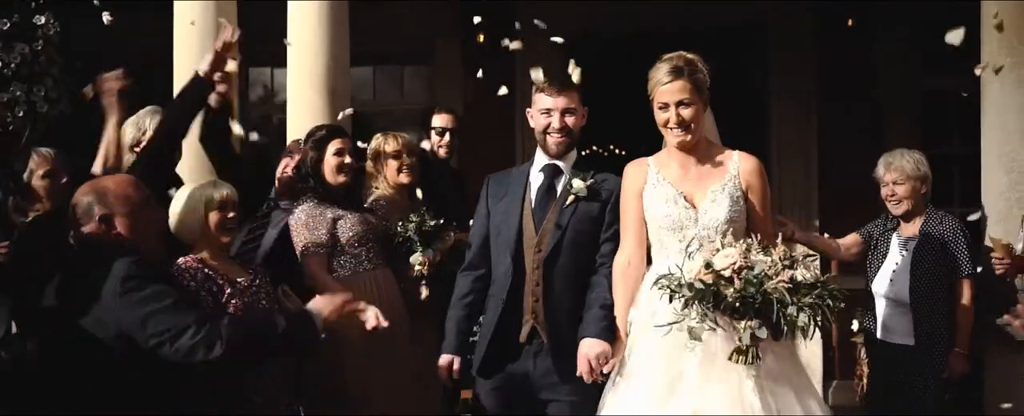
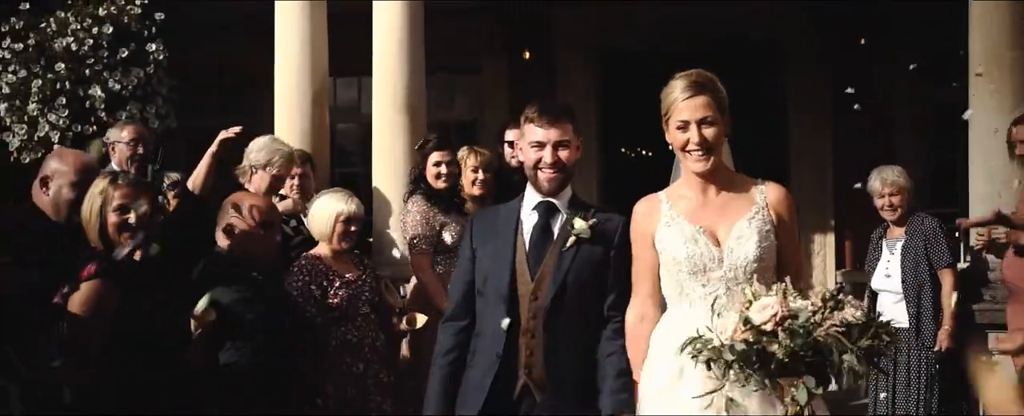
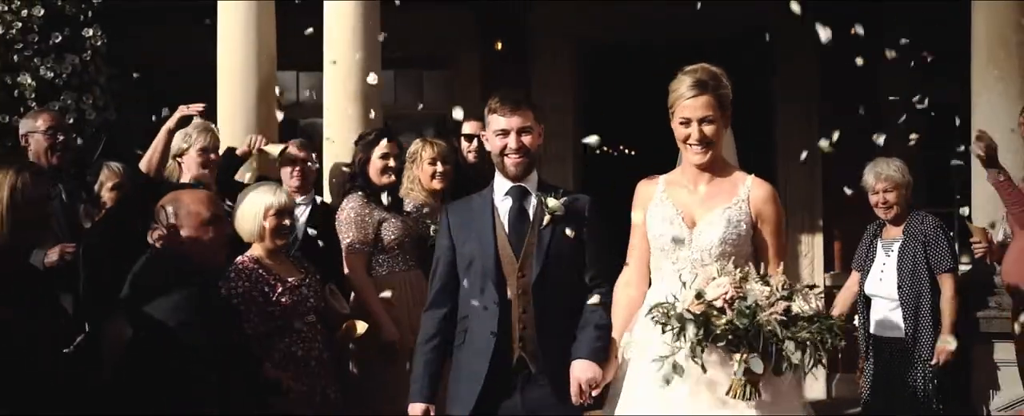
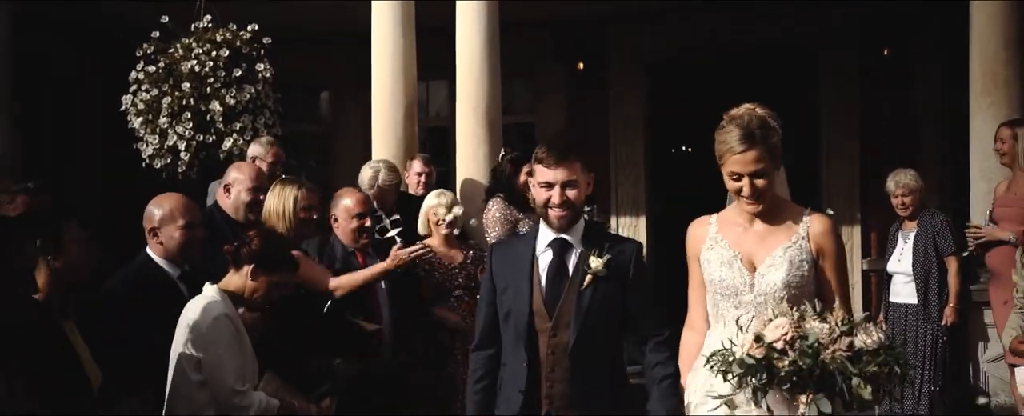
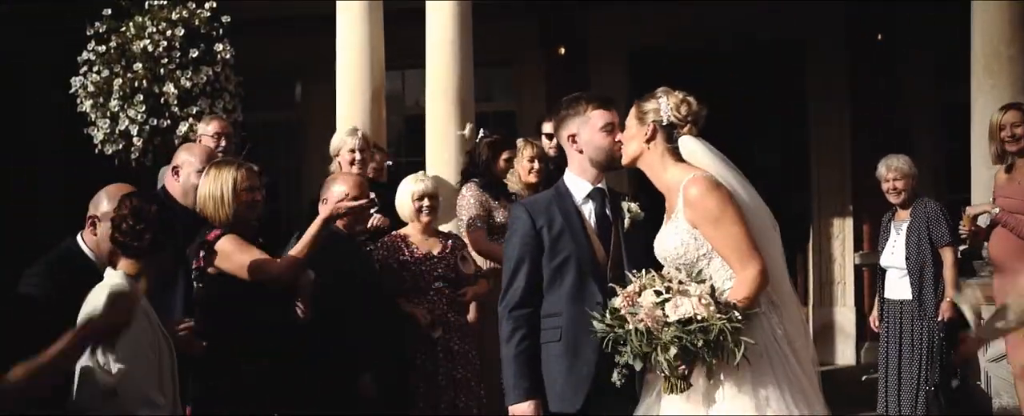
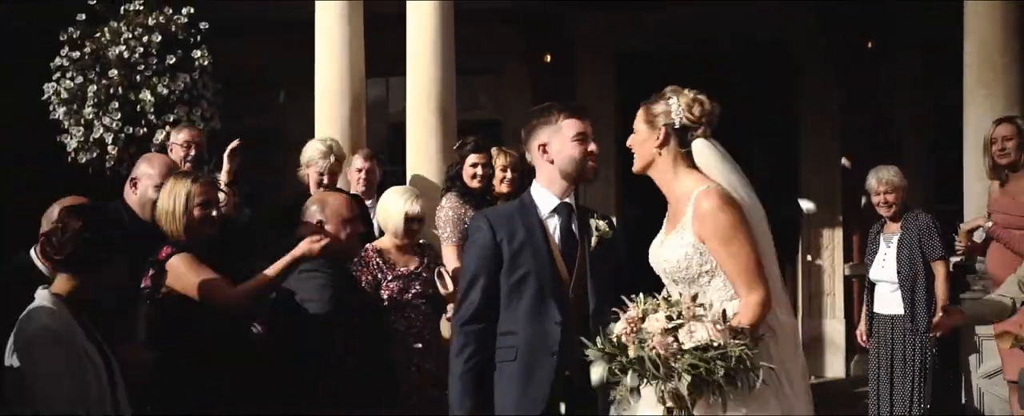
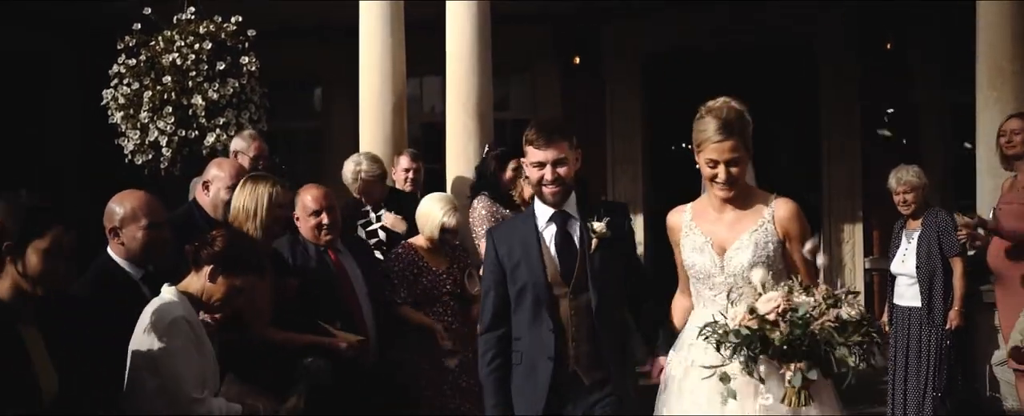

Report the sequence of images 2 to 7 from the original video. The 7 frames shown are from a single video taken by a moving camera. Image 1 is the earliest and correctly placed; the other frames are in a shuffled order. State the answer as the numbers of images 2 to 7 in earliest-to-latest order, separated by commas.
3, 2, 6, 5, 7, 4
